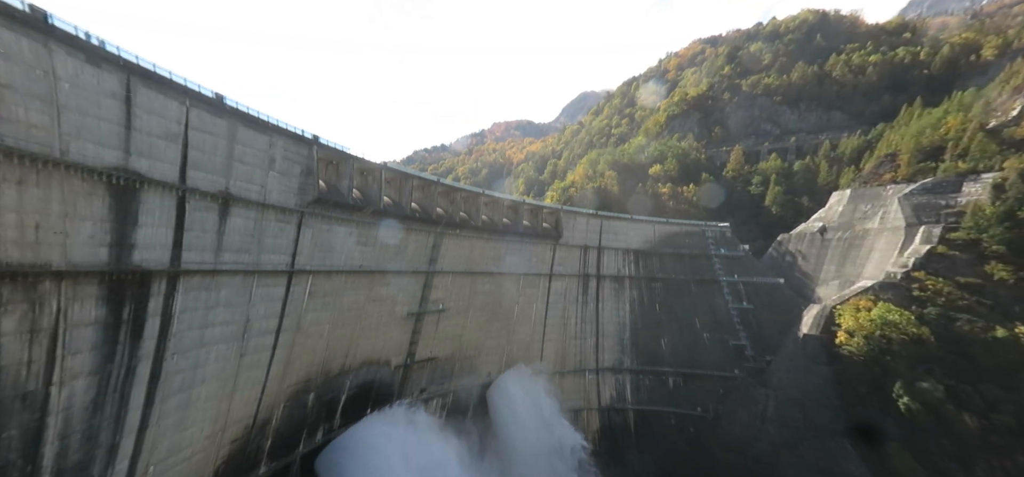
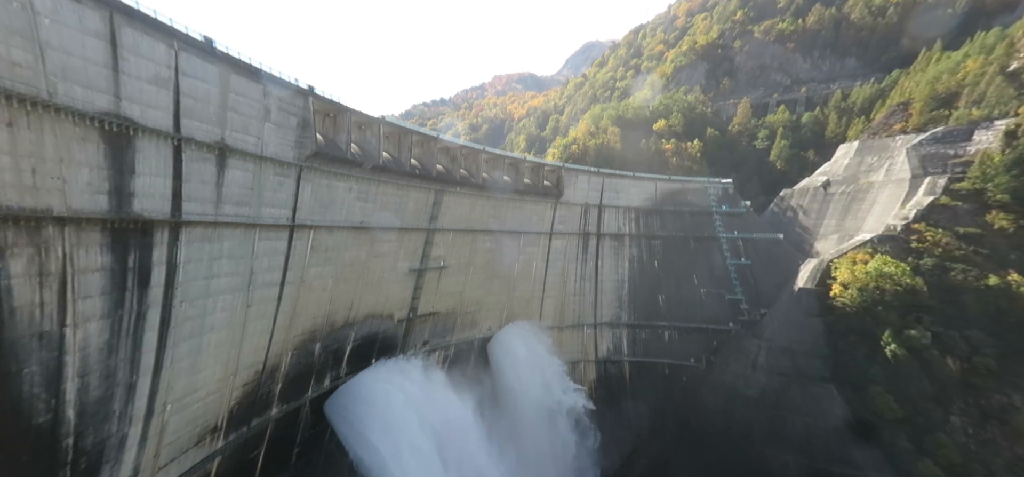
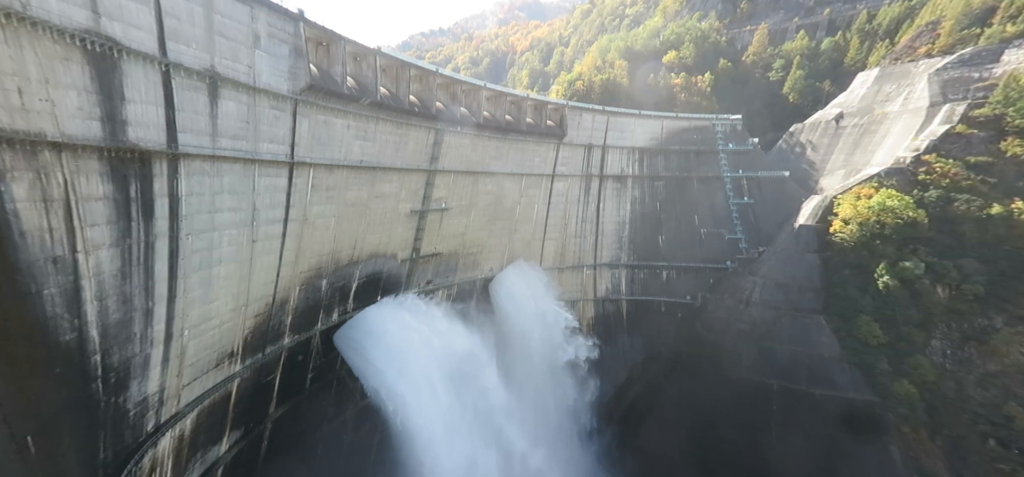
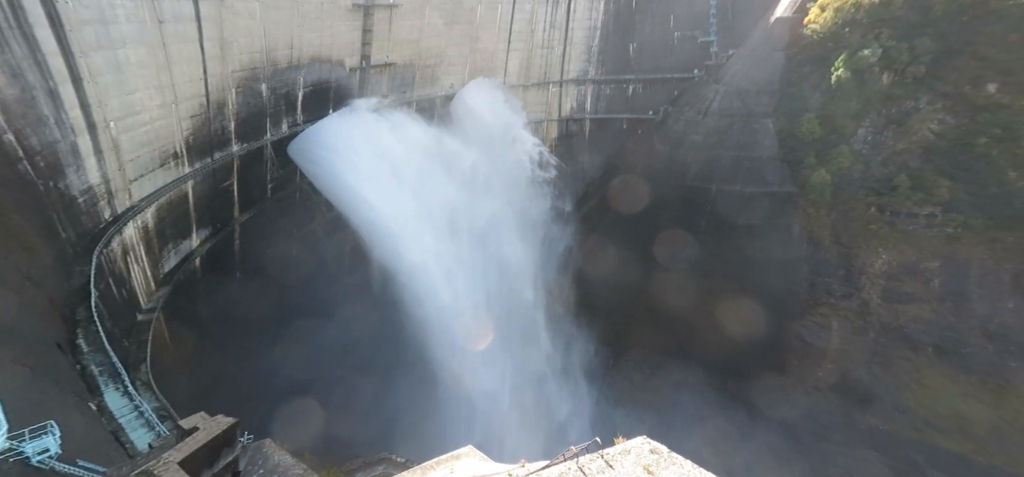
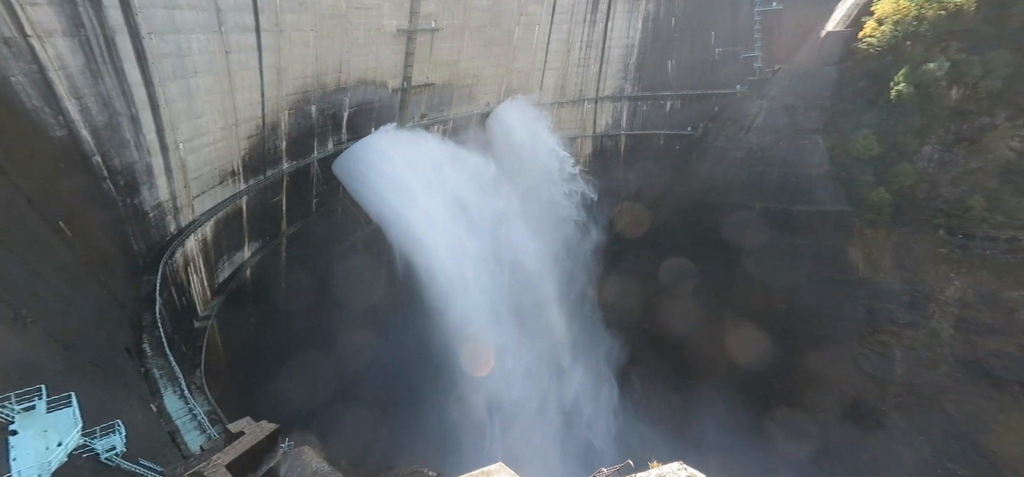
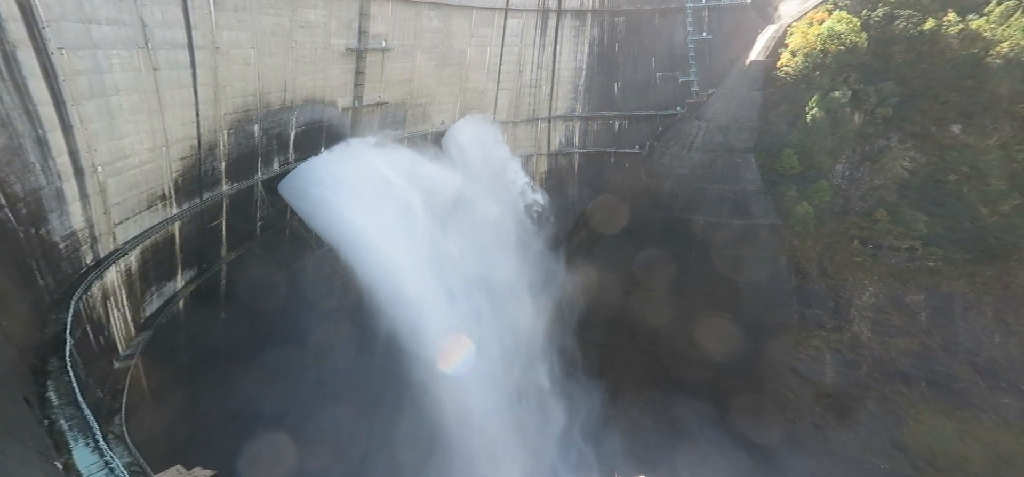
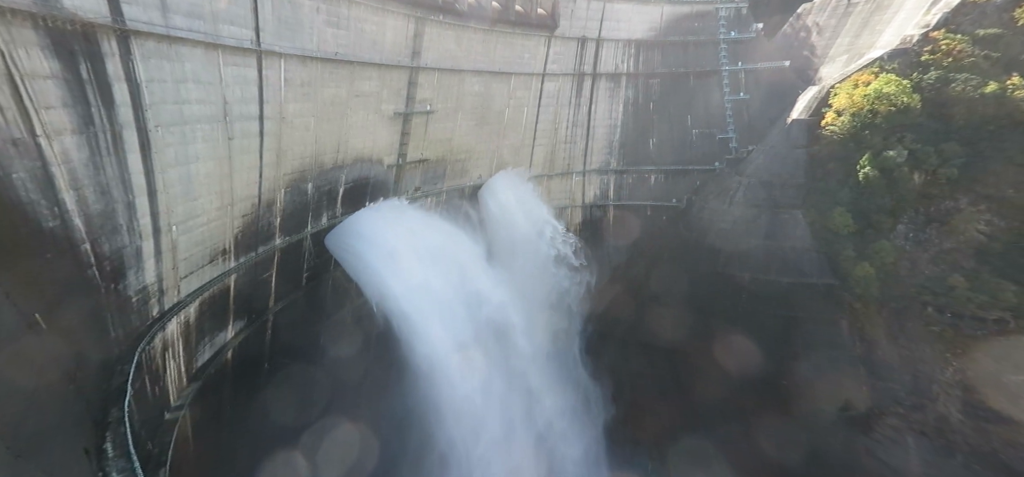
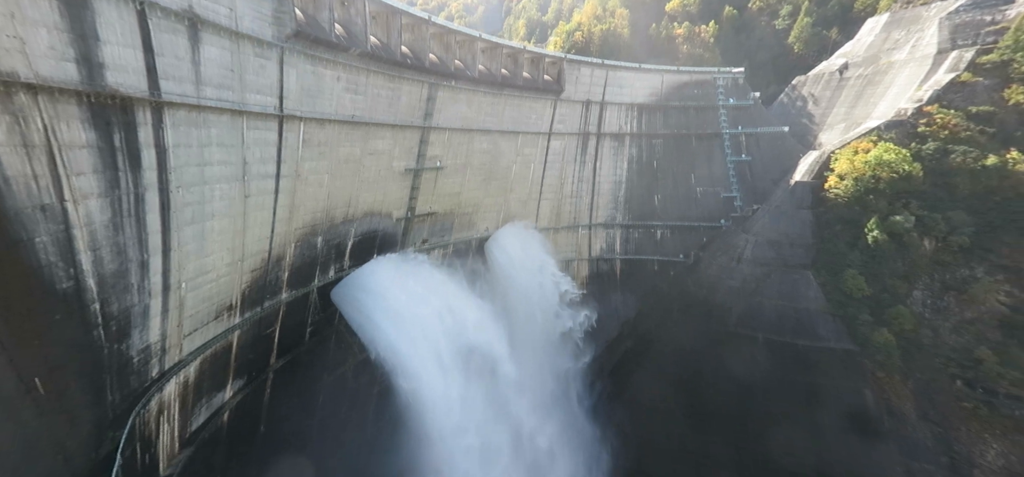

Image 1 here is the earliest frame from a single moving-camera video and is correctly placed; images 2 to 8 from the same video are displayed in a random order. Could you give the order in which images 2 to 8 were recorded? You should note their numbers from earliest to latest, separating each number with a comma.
2, 3, 8, 7, 5, 4, 6
